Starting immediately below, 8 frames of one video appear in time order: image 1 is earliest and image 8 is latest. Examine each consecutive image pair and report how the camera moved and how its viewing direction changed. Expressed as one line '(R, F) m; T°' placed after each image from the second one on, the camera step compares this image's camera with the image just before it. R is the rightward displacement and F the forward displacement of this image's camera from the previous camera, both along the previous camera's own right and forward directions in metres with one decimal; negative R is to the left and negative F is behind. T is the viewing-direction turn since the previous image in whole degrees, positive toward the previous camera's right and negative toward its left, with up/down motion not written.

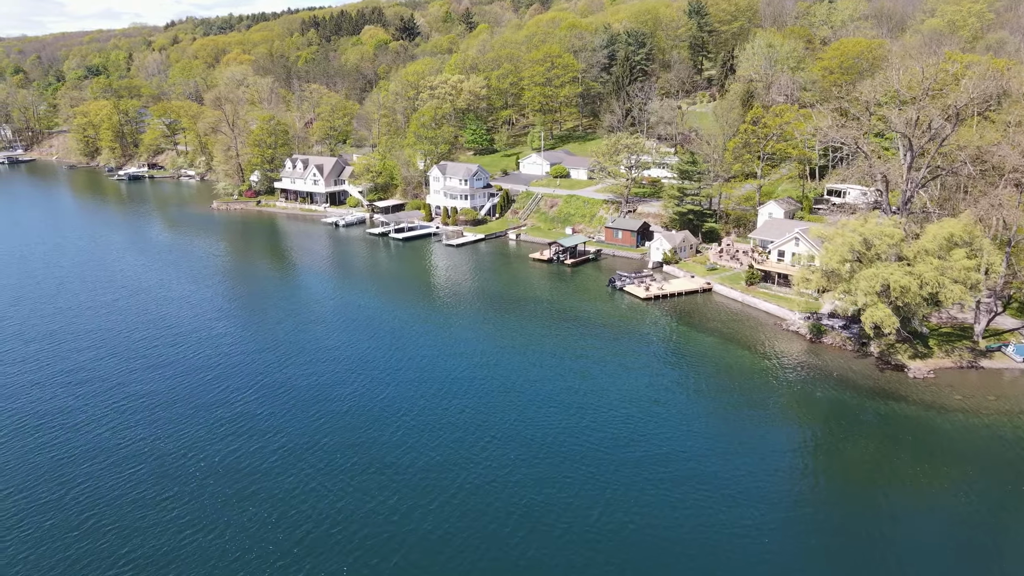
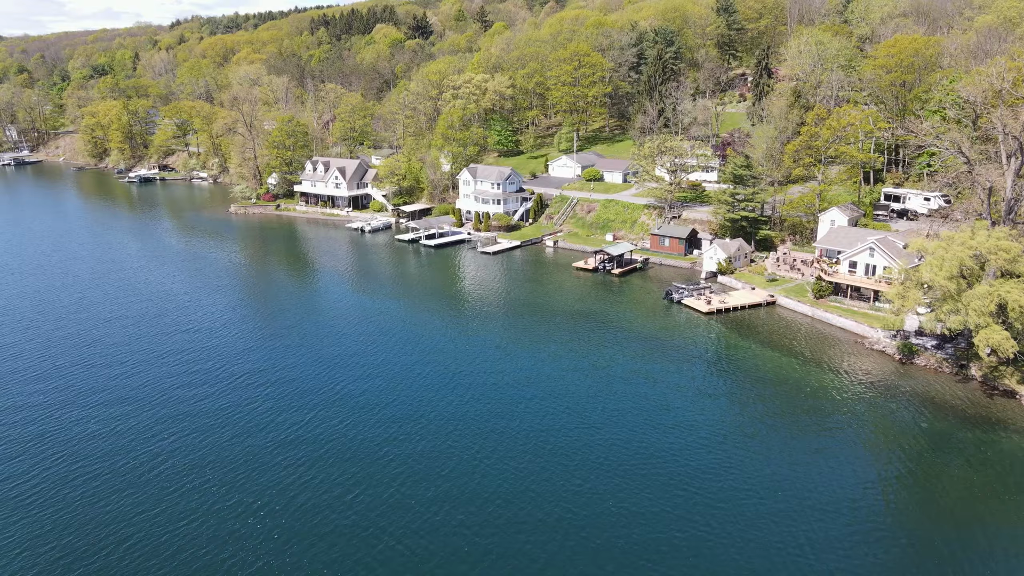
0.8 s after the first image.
(-4.1, +3.3) m; 0°
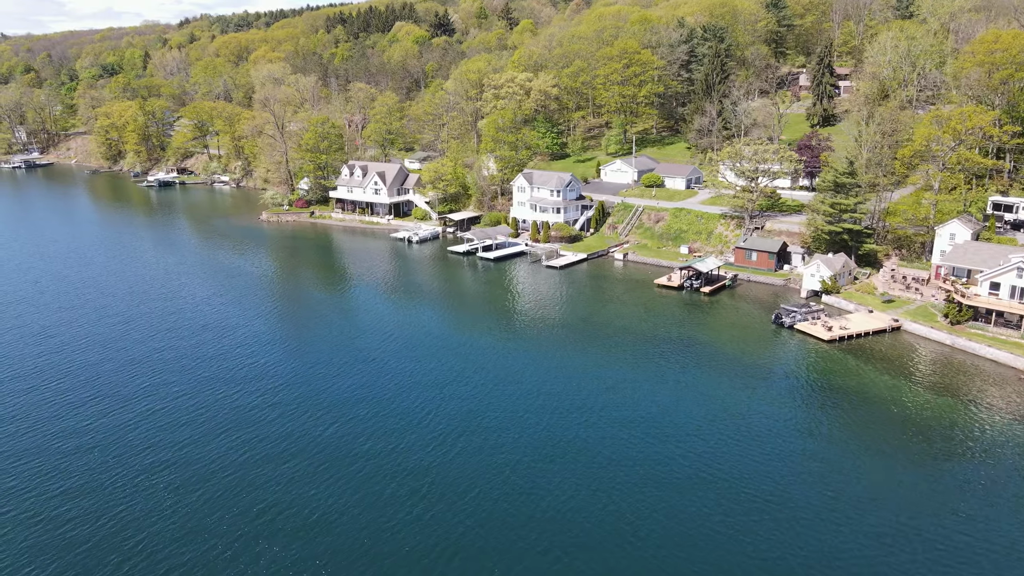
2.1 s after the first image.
(-6.6, +5.3) m; 0°
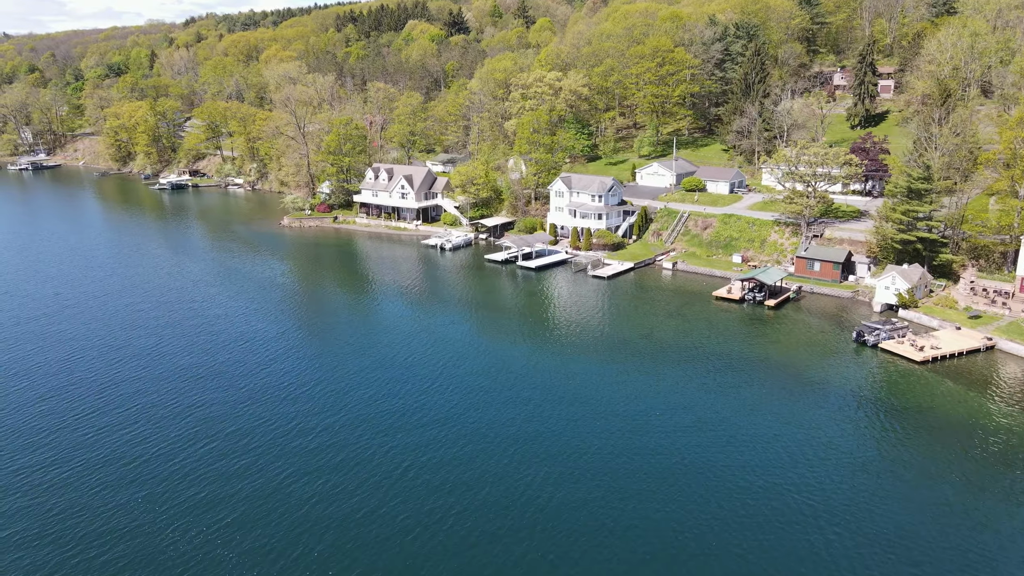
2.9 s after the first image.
(-4.1, +3.3) m; 0°
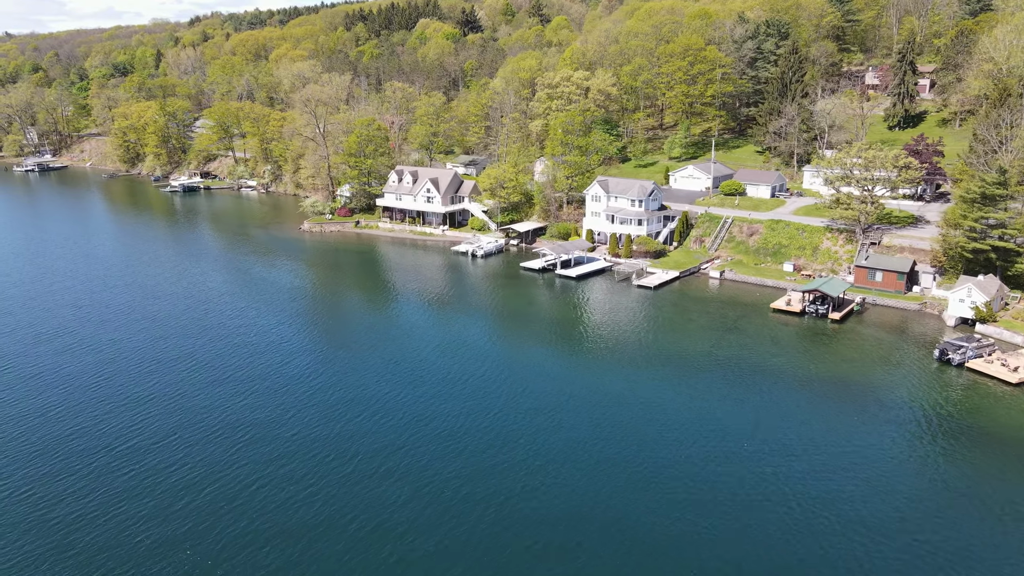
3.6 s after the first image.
(-3.5, +3.0) m; 0°
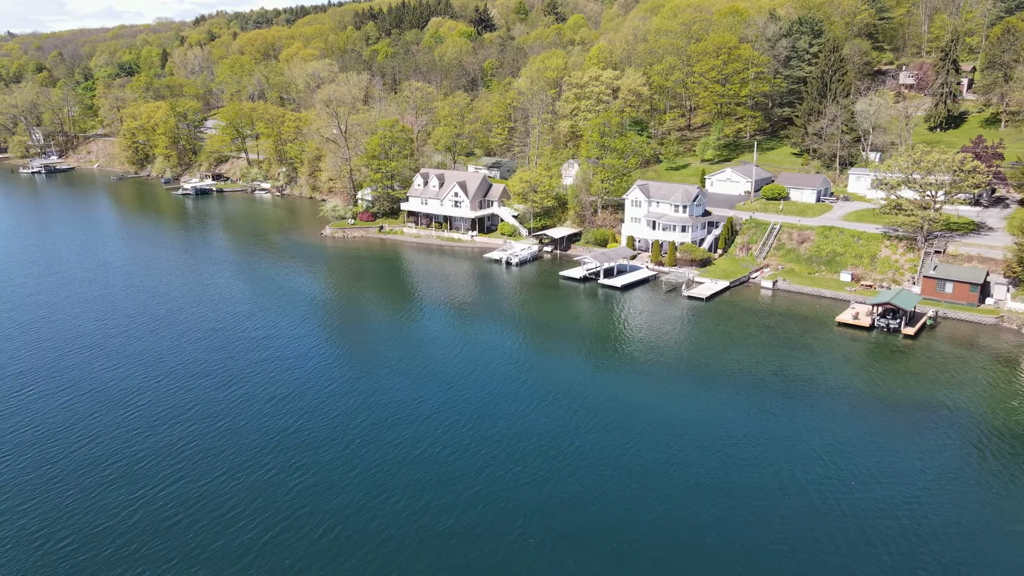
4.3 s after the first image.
(-3.6, +2.9) m; 0°
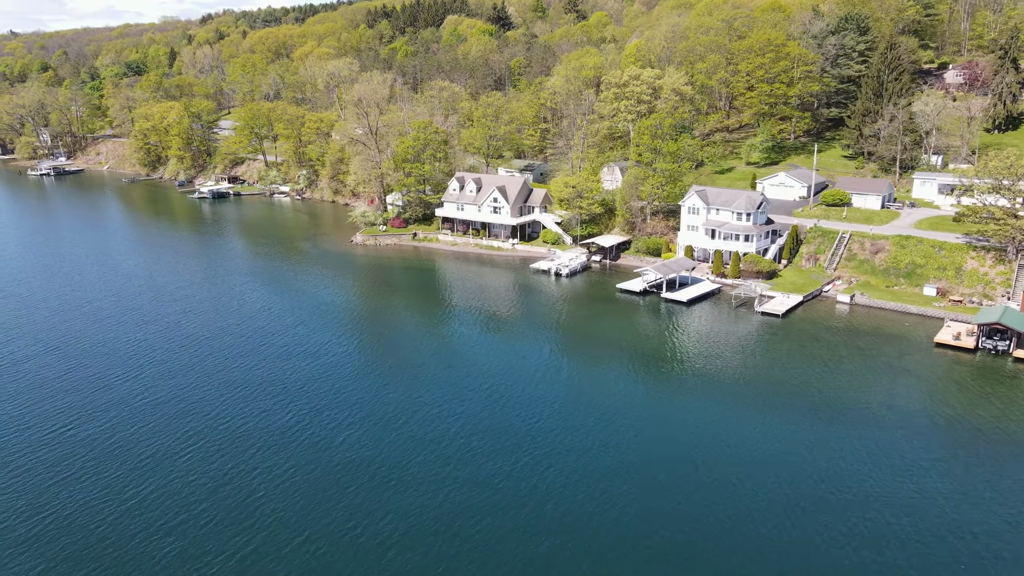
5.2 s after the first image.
(-4.6, +3.8) m; 0°
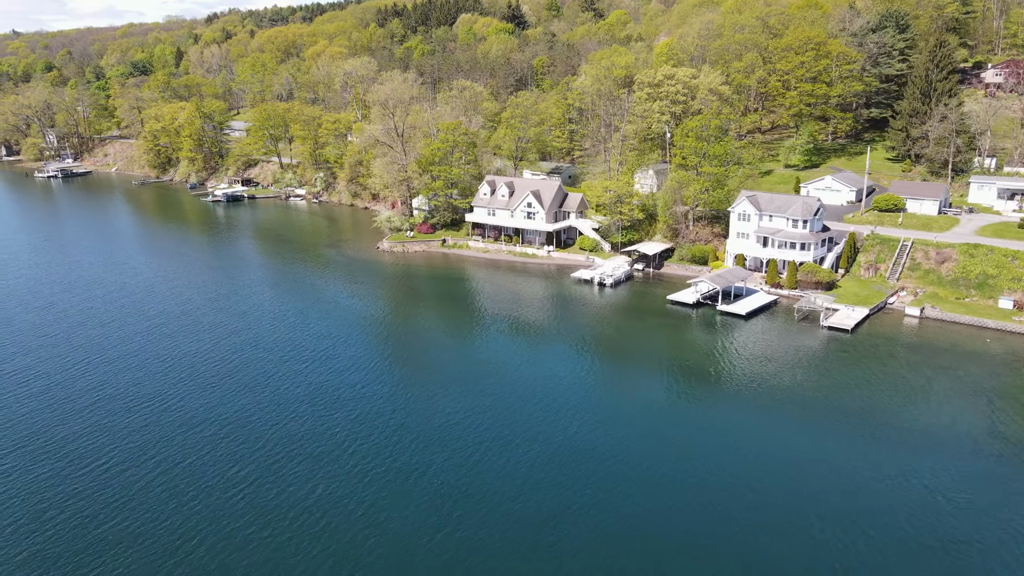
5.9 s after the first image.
(-3.6, +3.0) m; 0°
